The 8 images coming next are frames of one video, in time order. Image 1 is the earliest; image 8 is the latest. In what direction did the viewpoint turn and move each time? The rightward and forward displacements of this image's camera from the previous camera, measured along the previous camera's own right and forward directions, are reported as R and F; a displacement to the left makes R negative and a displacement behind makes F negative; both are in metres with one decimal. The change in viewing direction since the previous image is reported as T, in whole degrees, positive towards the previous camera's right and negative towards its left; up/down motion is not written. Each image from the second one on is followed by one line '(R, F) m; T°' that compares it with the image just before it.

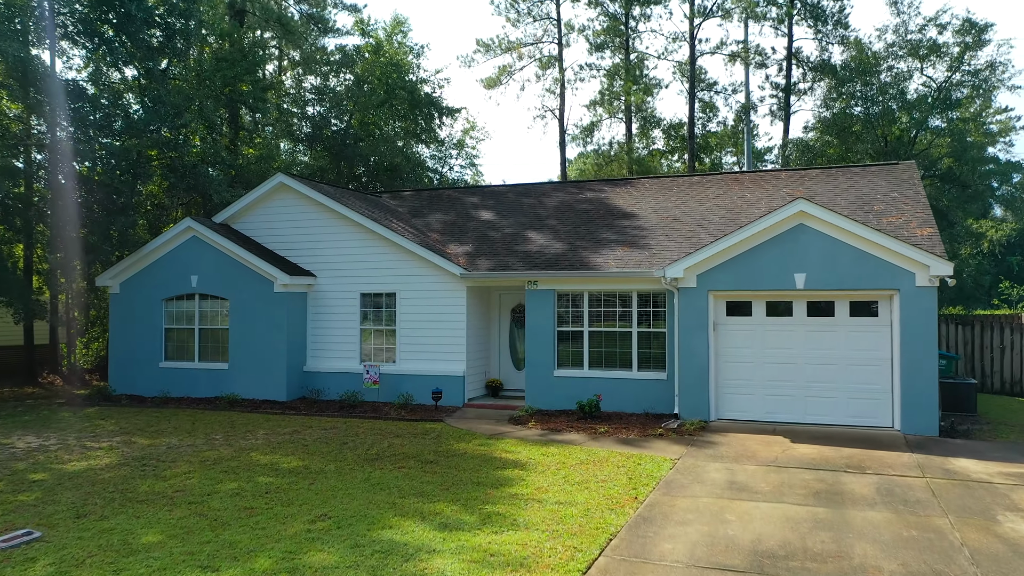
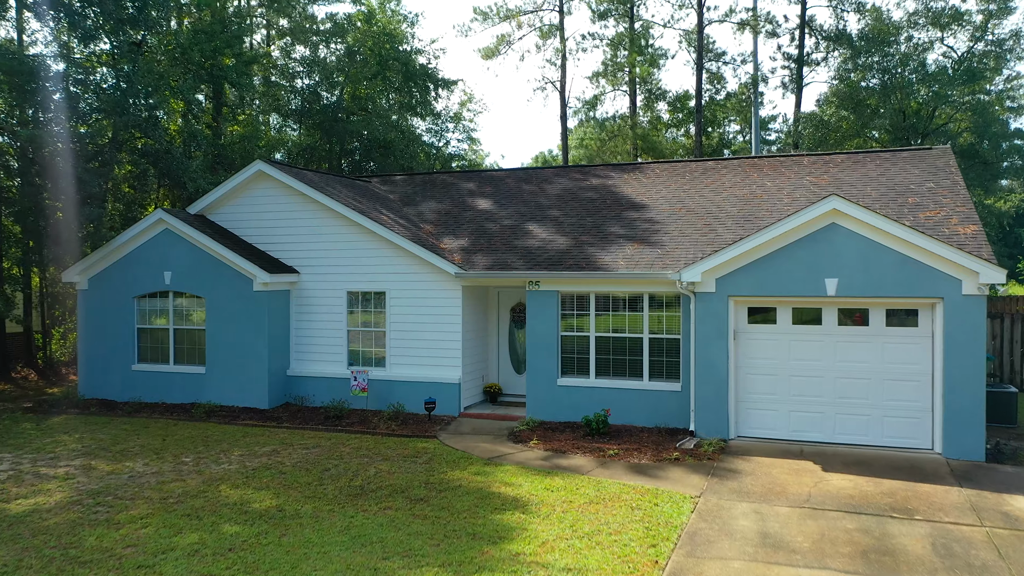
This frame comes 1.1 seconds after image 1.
(0.0, +1.3) m; 0°
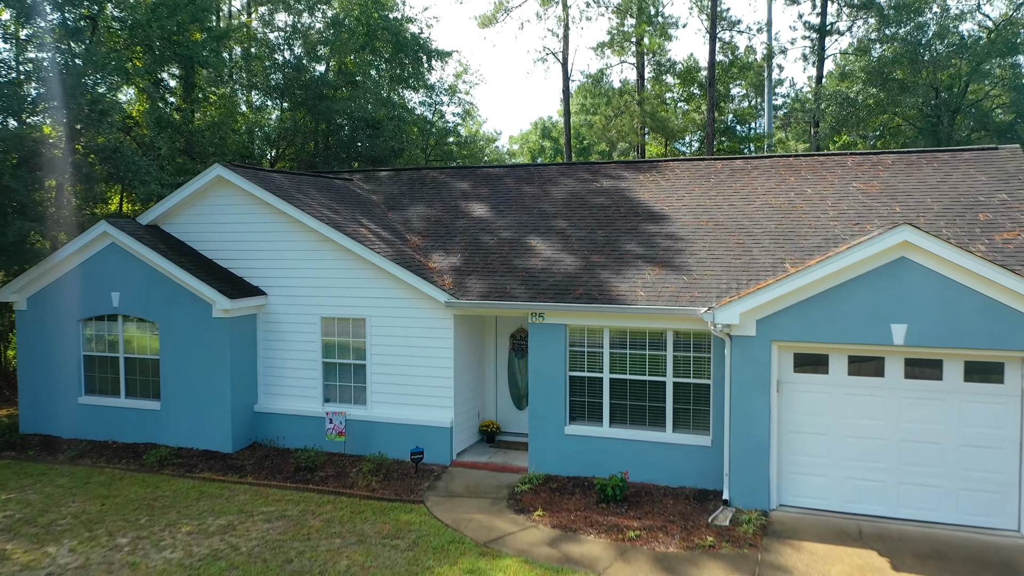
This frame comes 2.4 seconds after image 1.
(0.0, +2.0) m; 0°
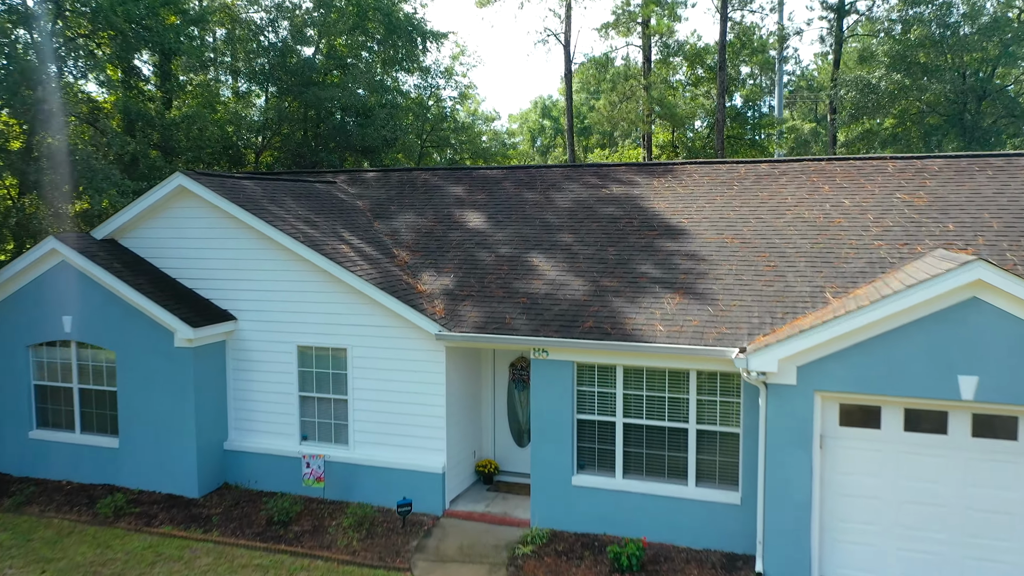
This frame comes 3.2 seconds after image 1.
(0.0, +1.4) m; 0°
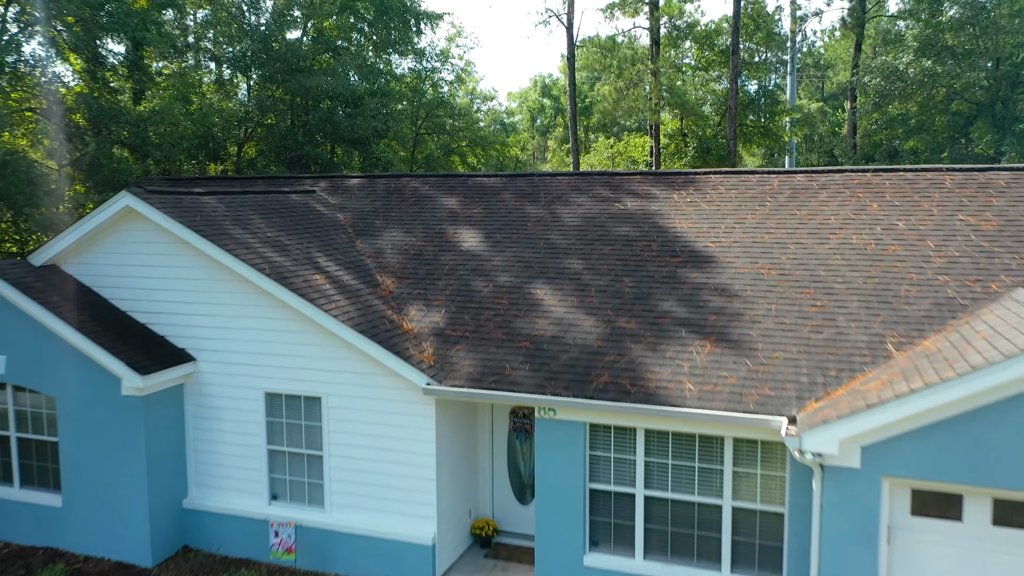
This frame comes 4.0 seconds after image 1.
(0.0, +1.6) m; 0°
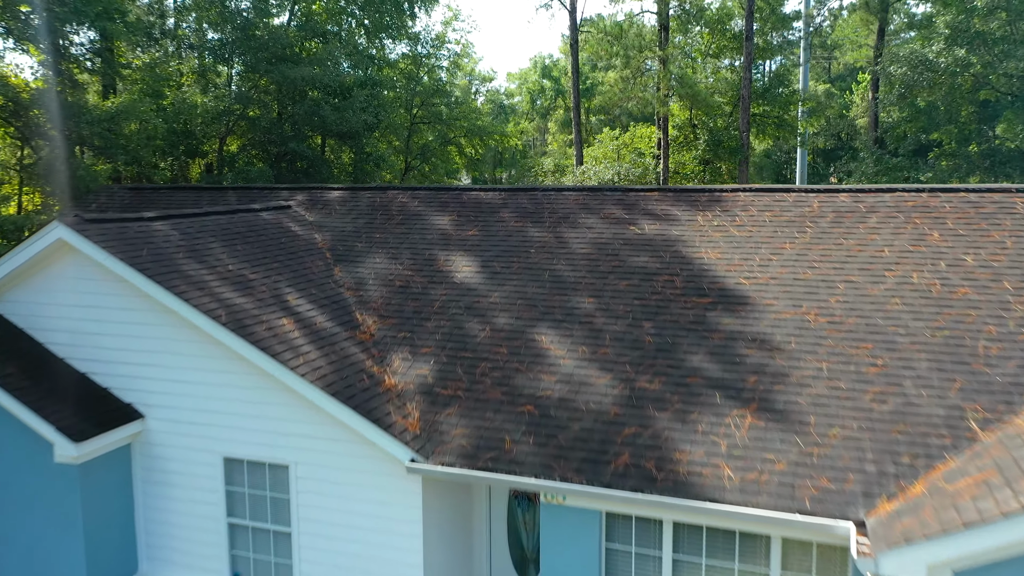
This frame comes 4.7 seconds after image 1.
(0.0, +1.5) m; 0°
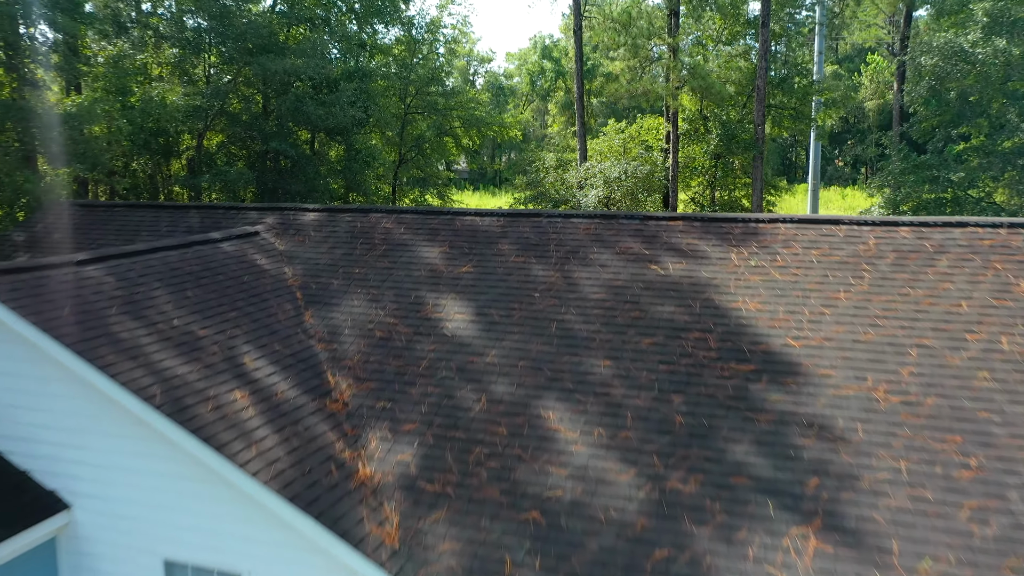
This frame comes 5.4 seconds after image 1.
(0.0, +1.5) m; 0°
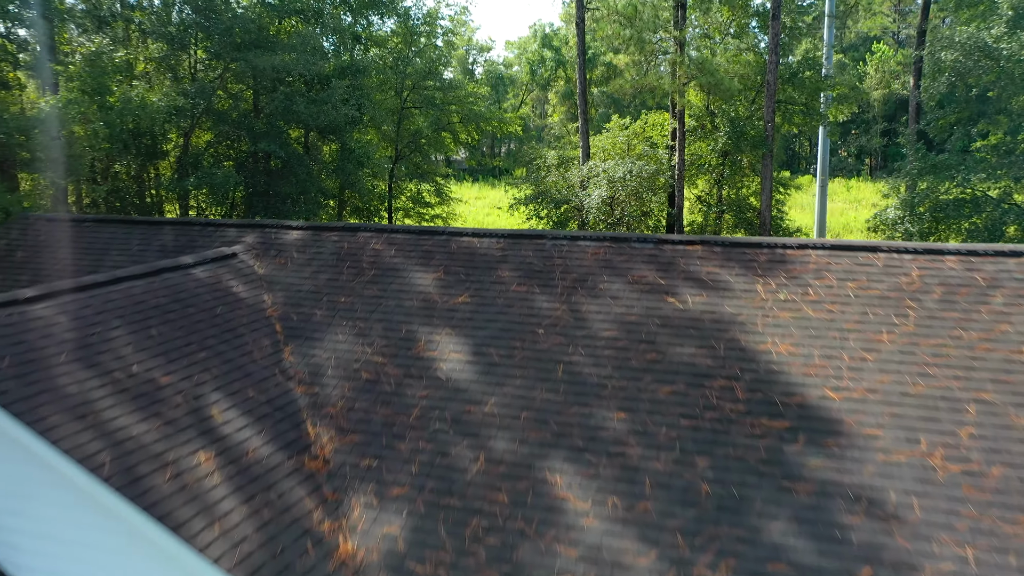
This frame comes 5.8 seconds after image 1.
(0.0, +0.9) m; 0°
